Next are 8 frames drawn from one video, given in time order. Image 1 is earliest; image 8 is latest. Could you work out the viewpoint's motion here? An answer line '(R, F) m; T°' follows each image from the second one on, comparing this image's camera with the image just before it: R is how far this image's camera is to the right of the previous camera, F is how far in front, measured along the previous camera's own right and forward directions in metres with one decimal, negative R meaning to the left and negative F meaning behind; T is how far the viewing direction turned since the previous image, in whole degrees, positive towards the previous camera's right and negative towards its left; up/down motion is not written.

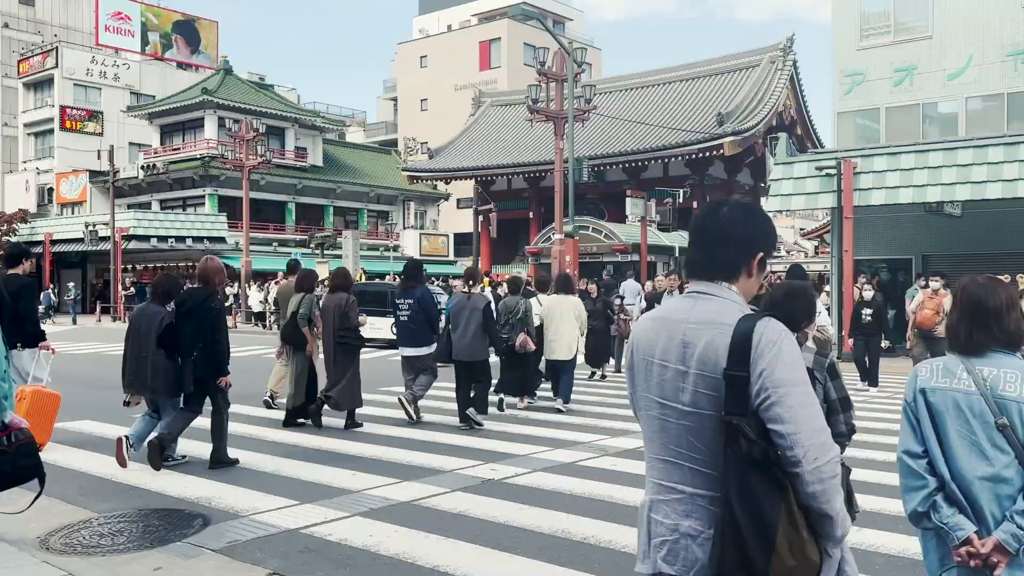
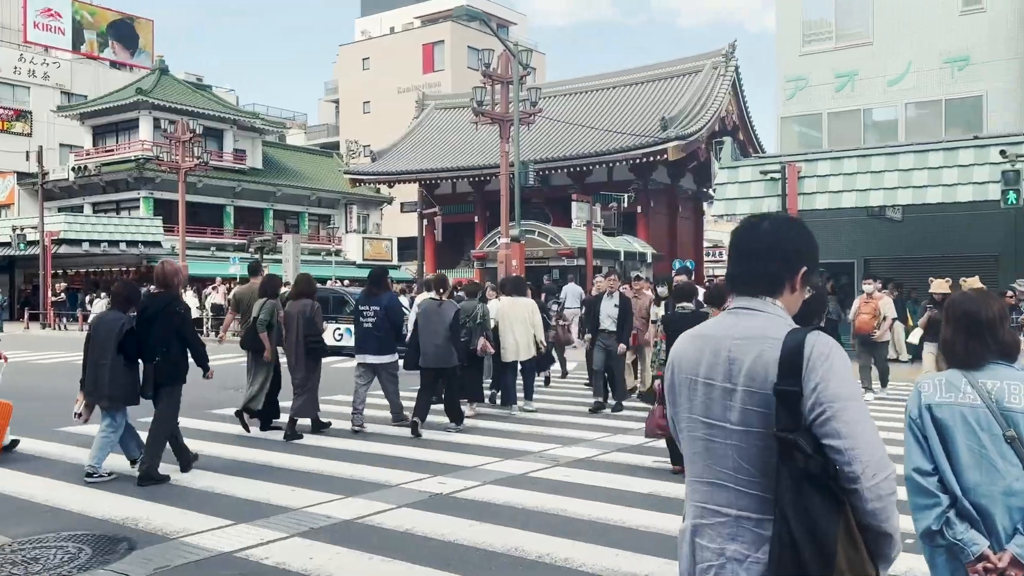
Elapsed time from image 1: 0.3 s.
(0.0, +0.3) m; +4°
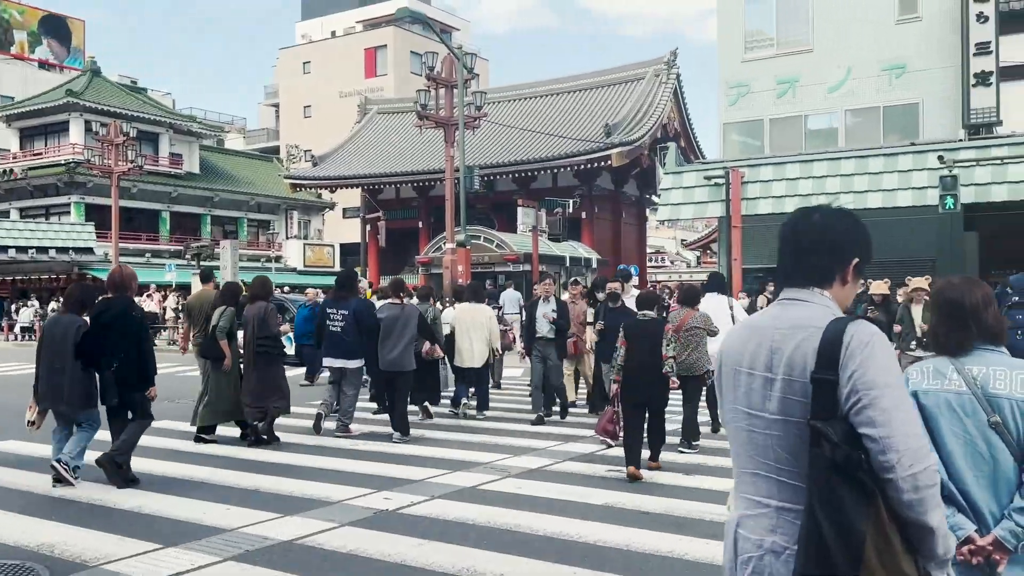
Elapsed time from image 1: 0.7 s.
(0.0, +0.3) m; +4°
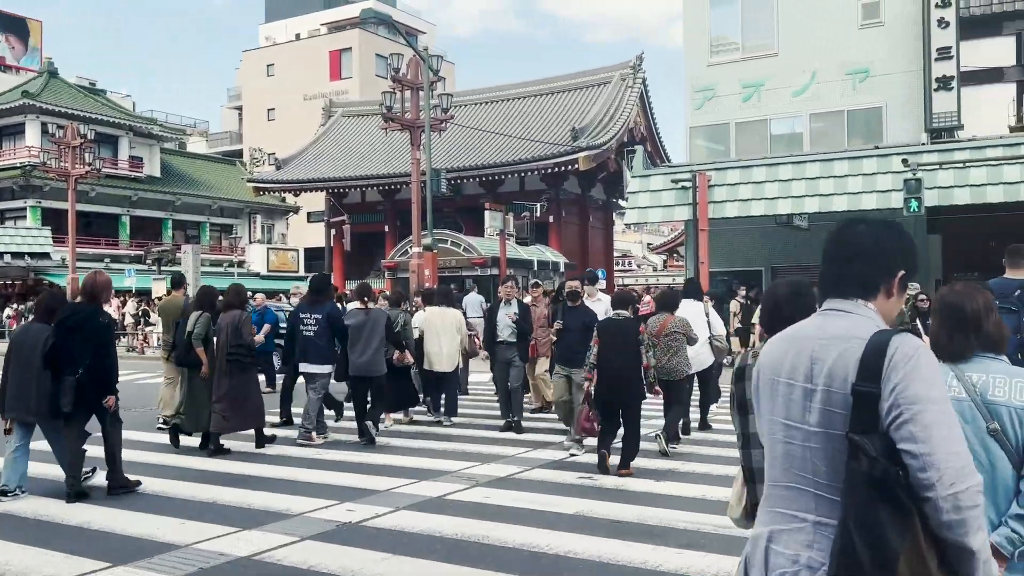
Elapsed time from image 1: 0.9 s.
(0.0, +0.2) m; +2°
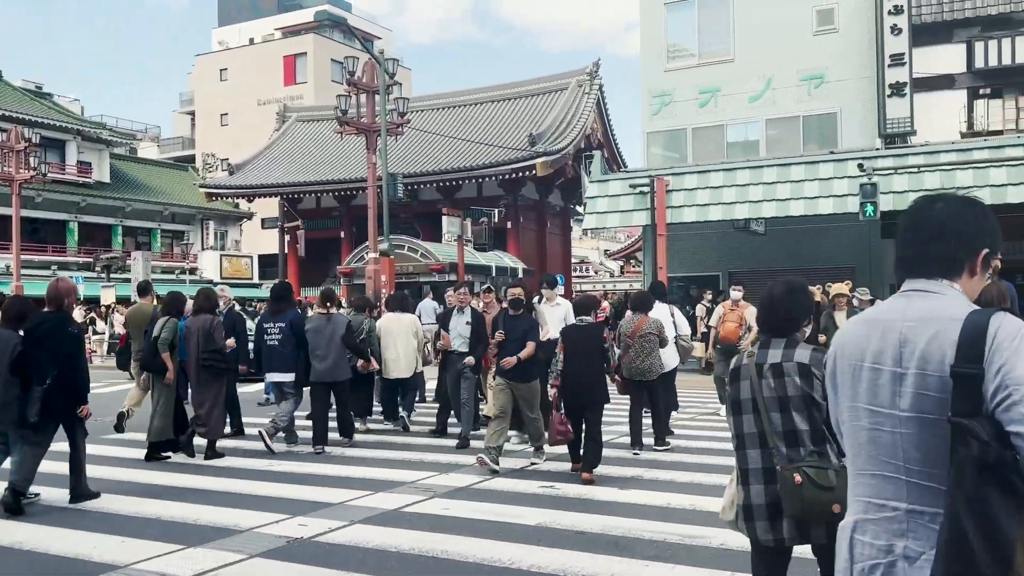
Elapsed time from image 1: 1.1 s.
(0.0, +0.2) m; +3°
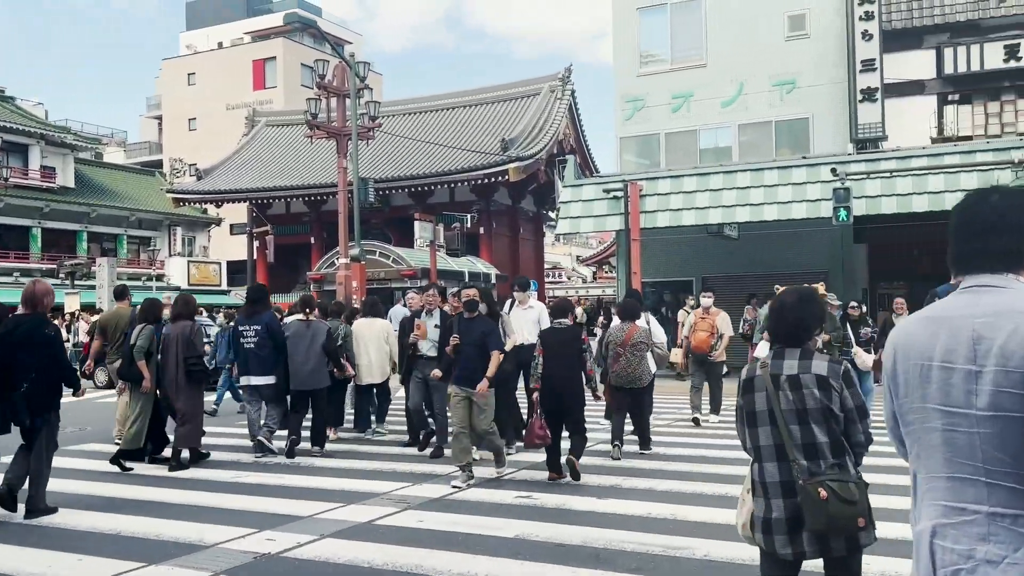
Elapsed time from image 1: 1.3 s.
(0.0, +0.2) m; +2°
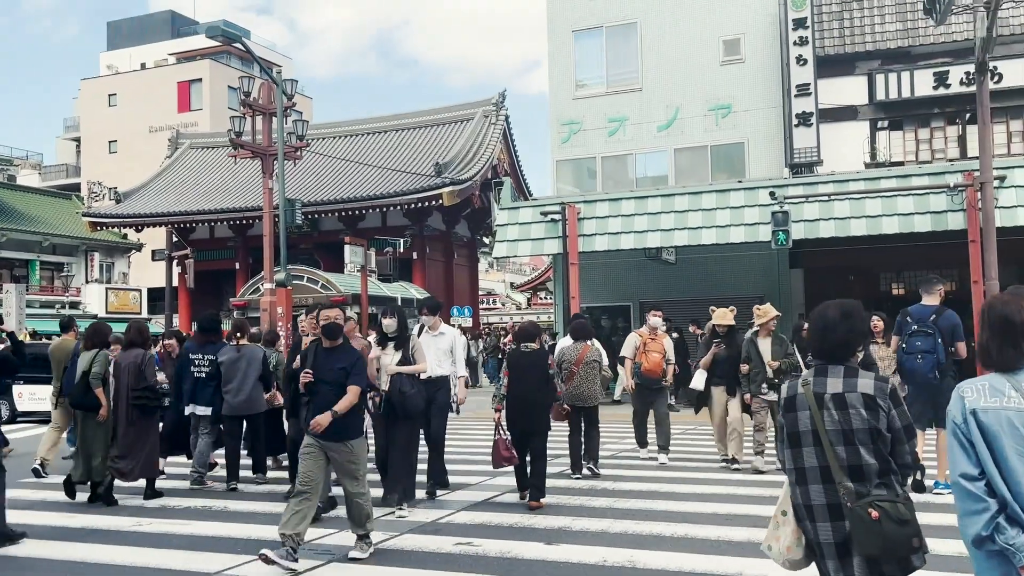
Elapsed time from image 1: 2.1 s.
(0.0, +0.6) m; +4°
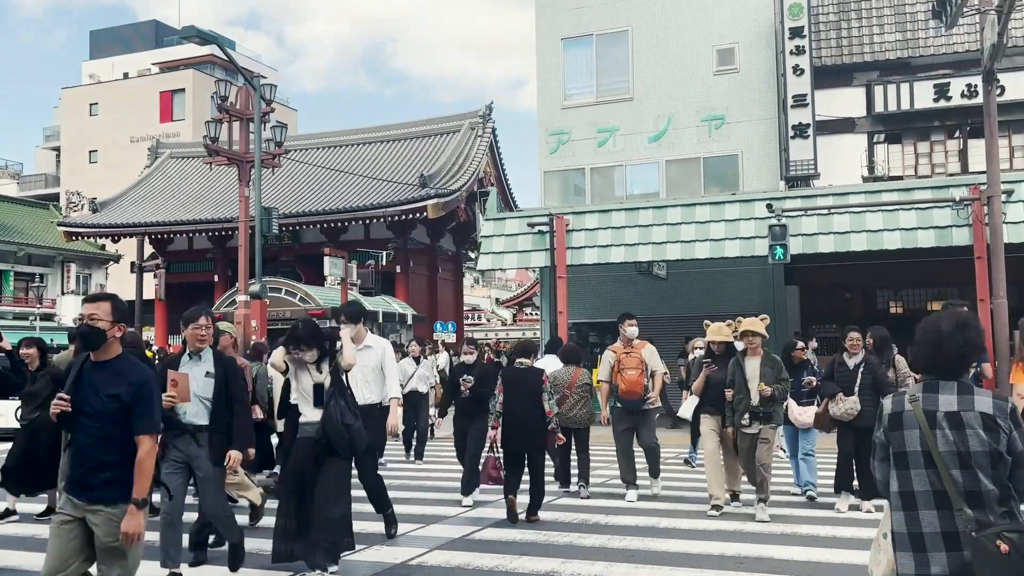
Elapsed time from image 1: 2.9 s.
(0.0, +0.8) m; +1°
